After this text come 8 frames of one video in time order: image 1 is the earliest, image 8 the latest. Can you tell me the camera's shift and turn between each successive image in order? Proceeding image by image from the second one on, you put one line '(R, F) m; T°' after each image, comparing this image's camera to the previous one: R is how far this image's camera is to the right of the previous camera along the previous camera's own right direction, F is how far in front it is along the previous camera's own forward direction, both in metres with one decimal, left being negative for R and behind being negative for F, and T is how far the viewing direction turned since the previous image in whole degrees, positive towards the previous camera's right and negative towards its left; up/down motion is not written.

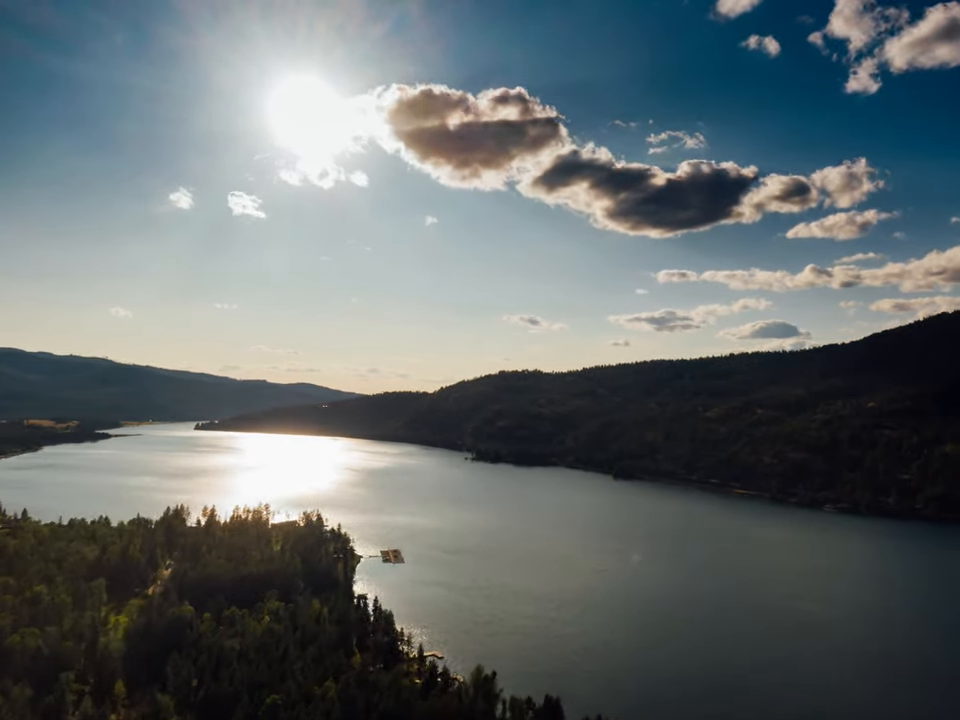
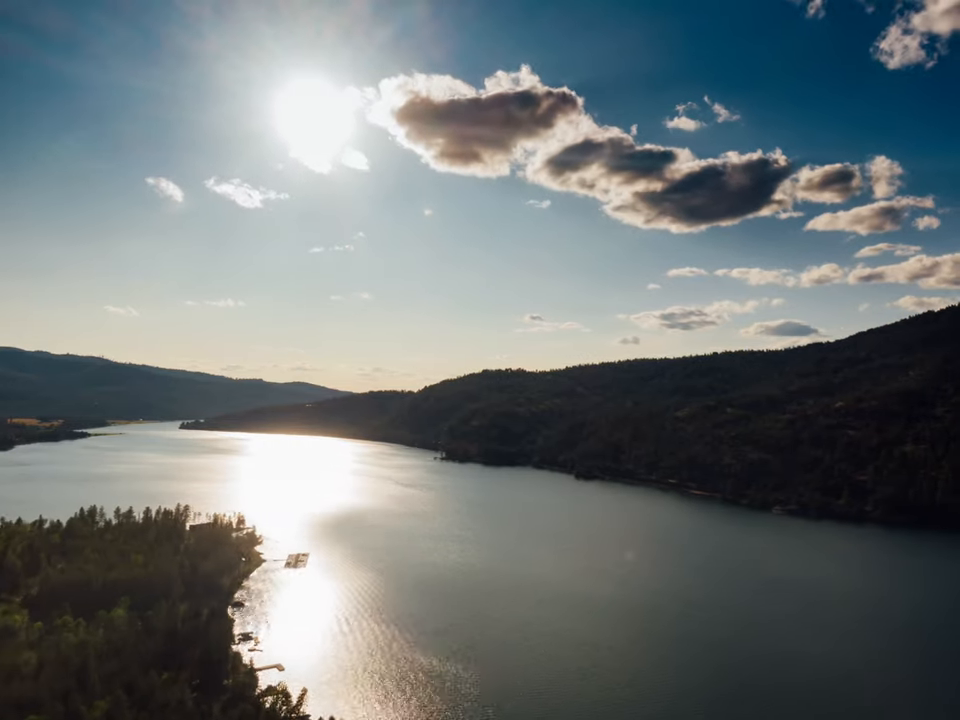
(+9.3, +2.2) m; 0°
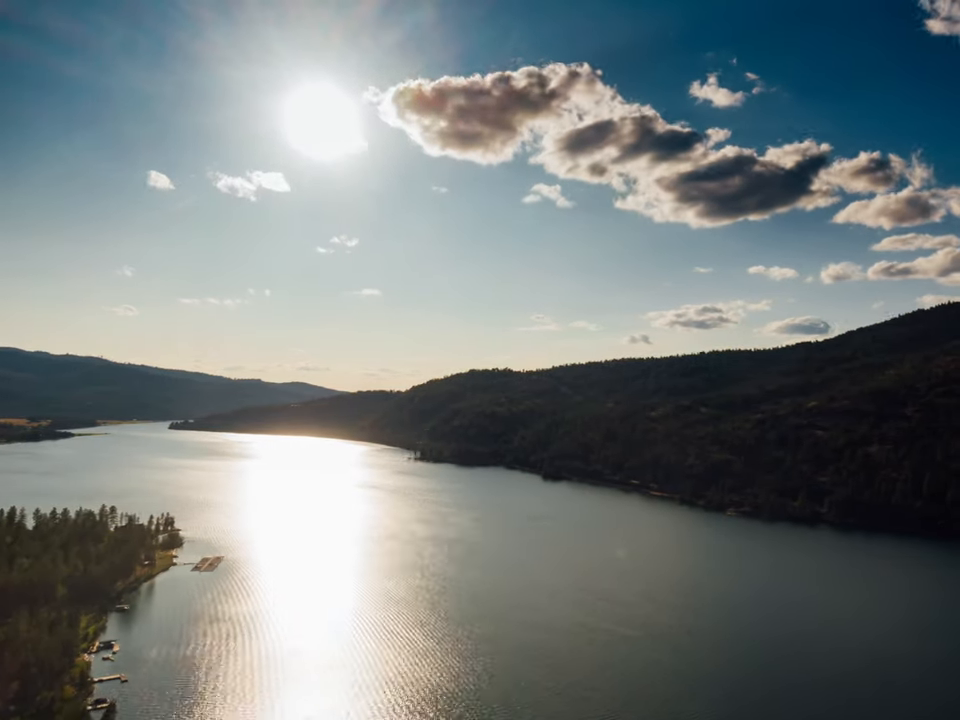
(+8.4, +1.9) m; 0°
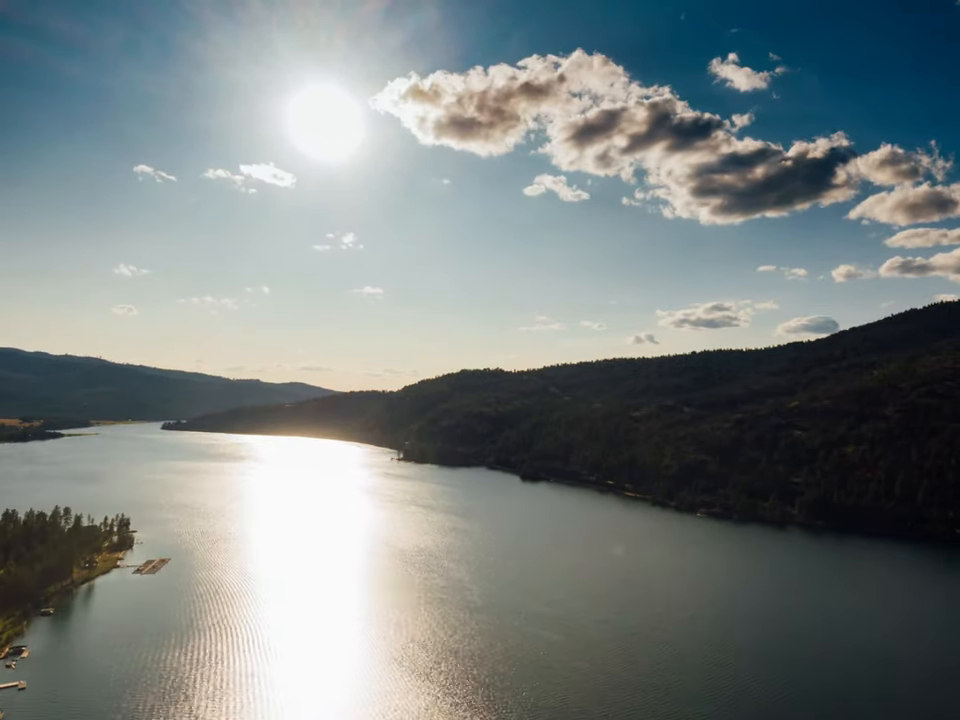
(+5.1, +1.0) m; 0°
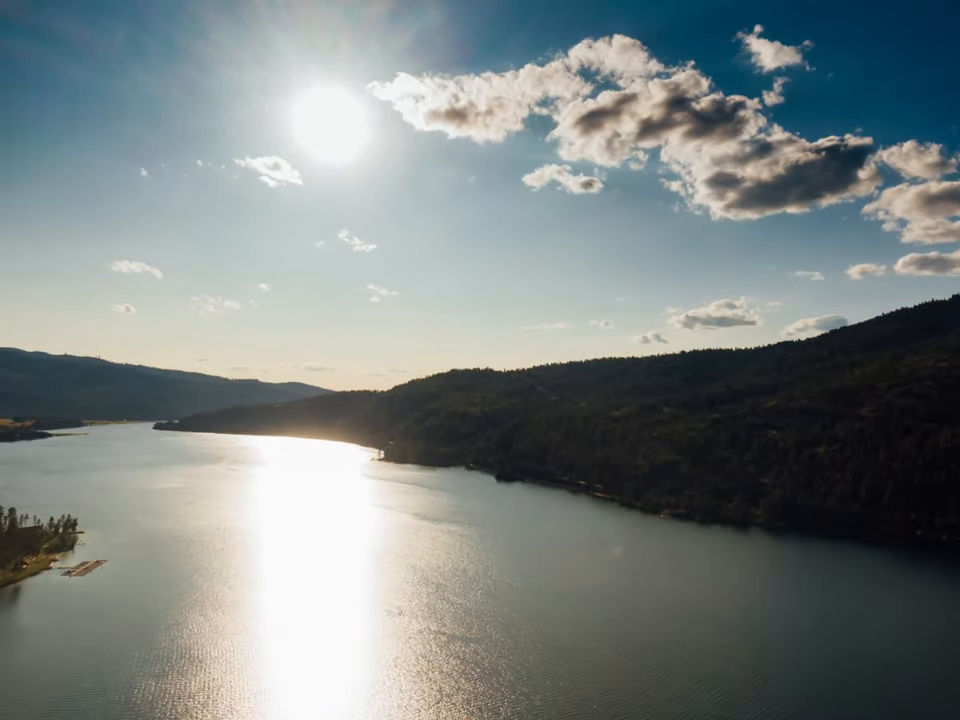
(+6.0, +1.1) m; 0°
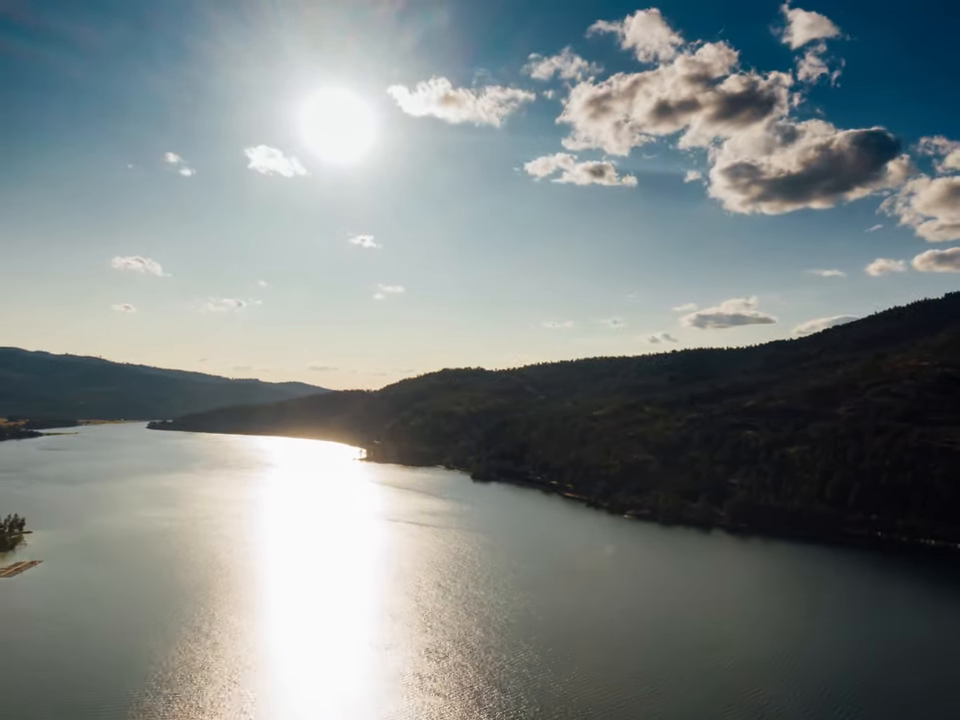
(+5.9, +1.1) m; 0°
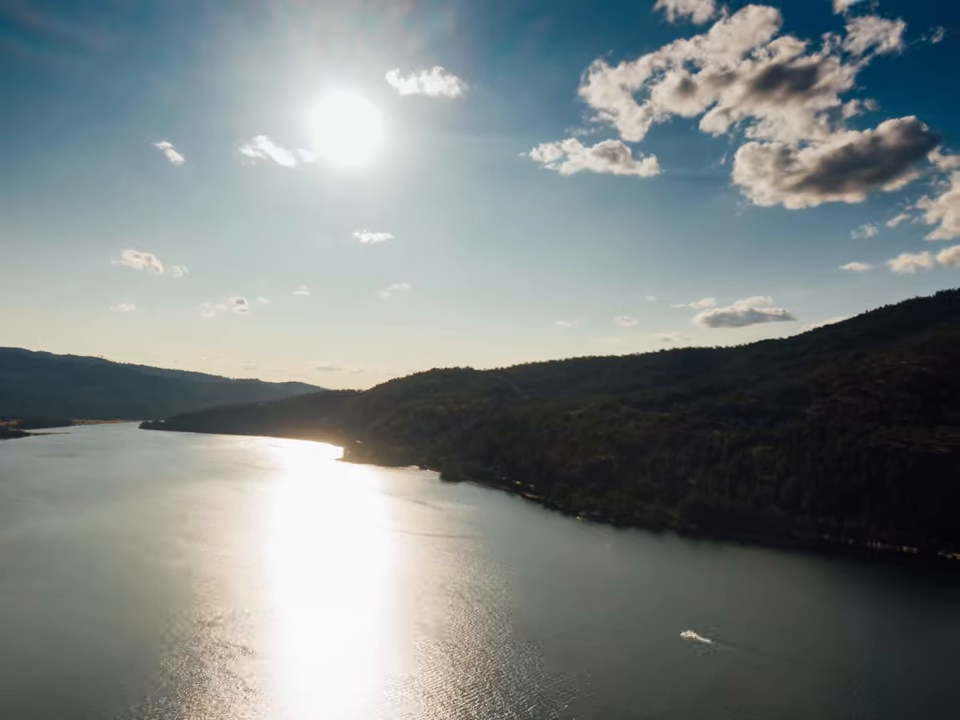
(+7.6, +1.2) m; -1°
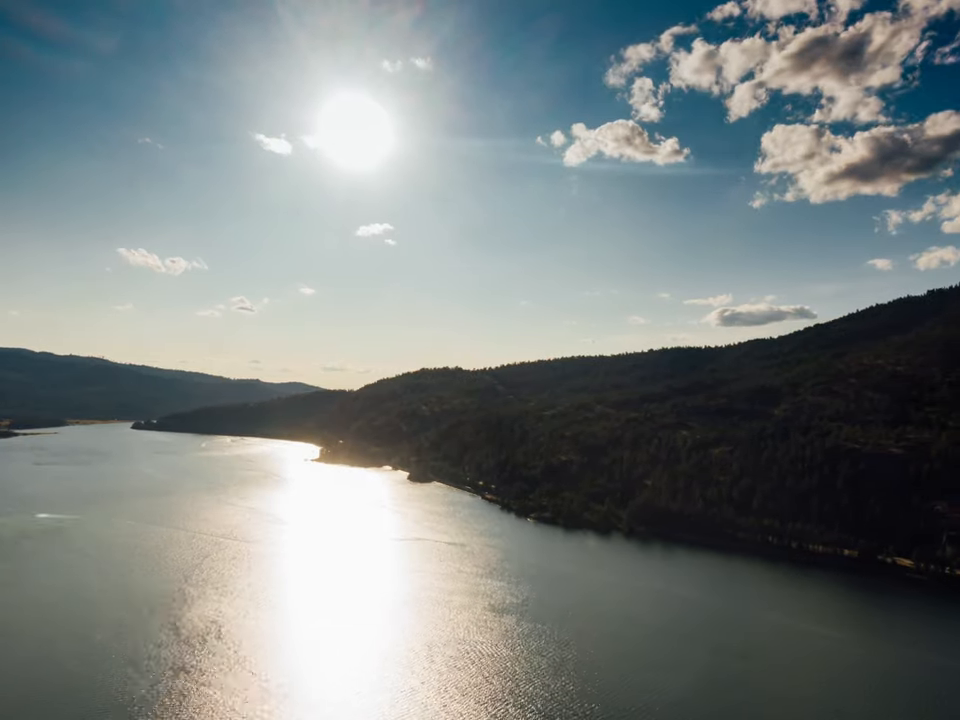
(+7.6, +1.3) m; 0°
